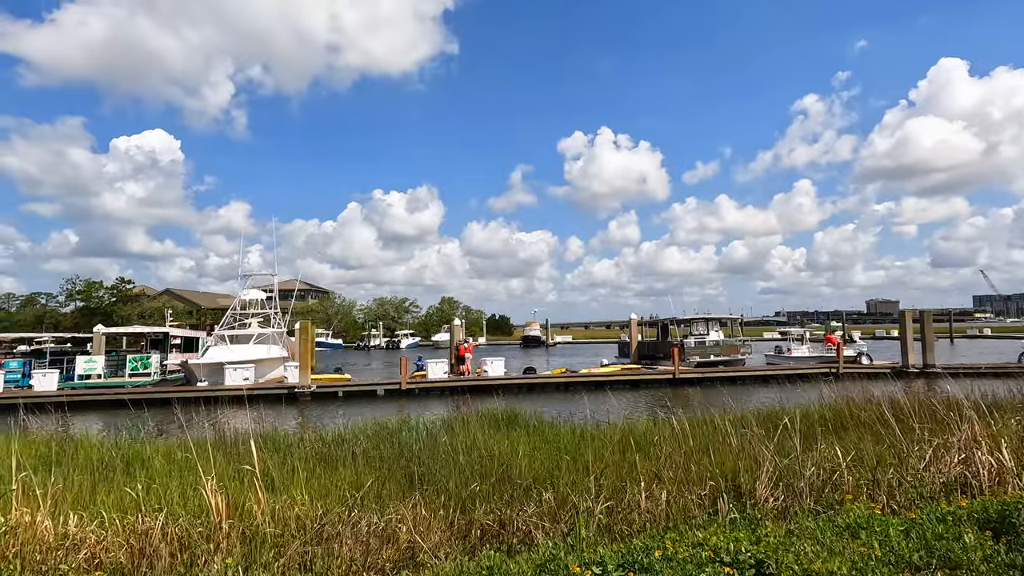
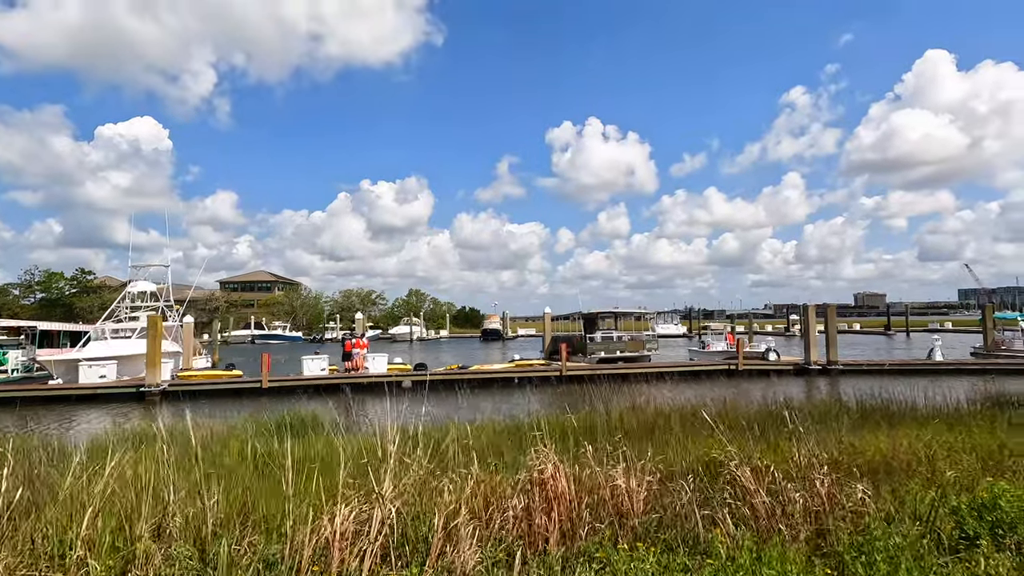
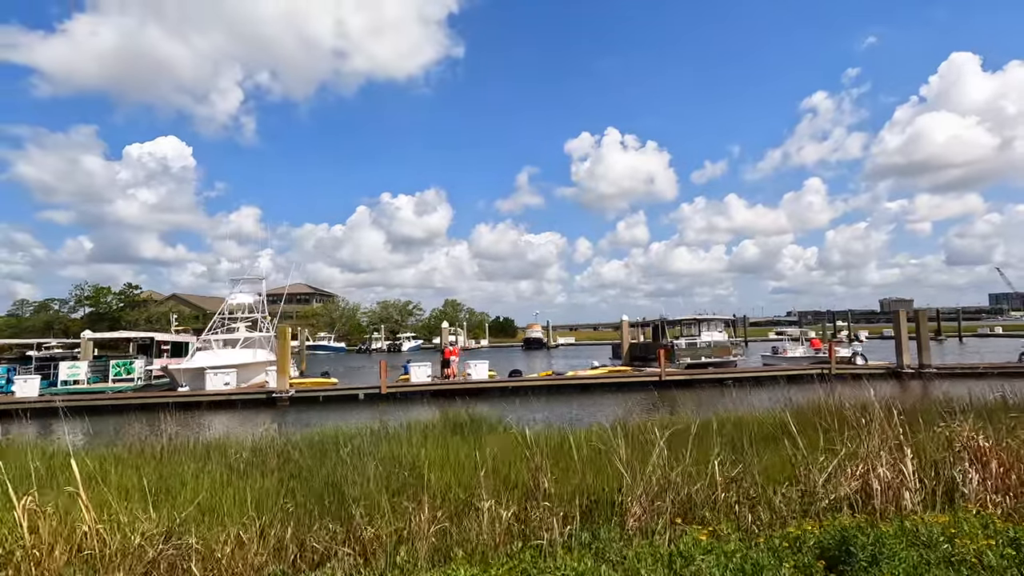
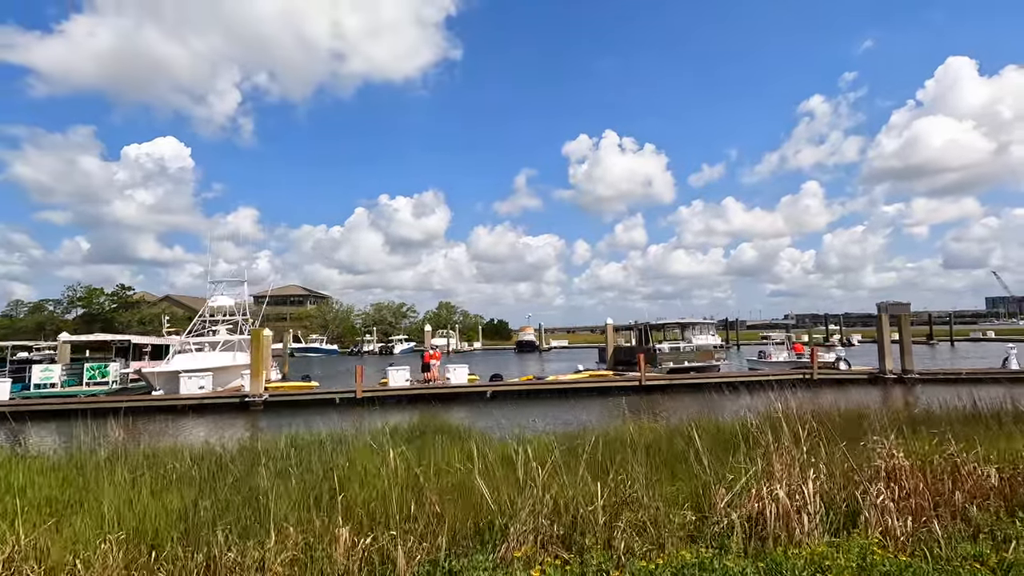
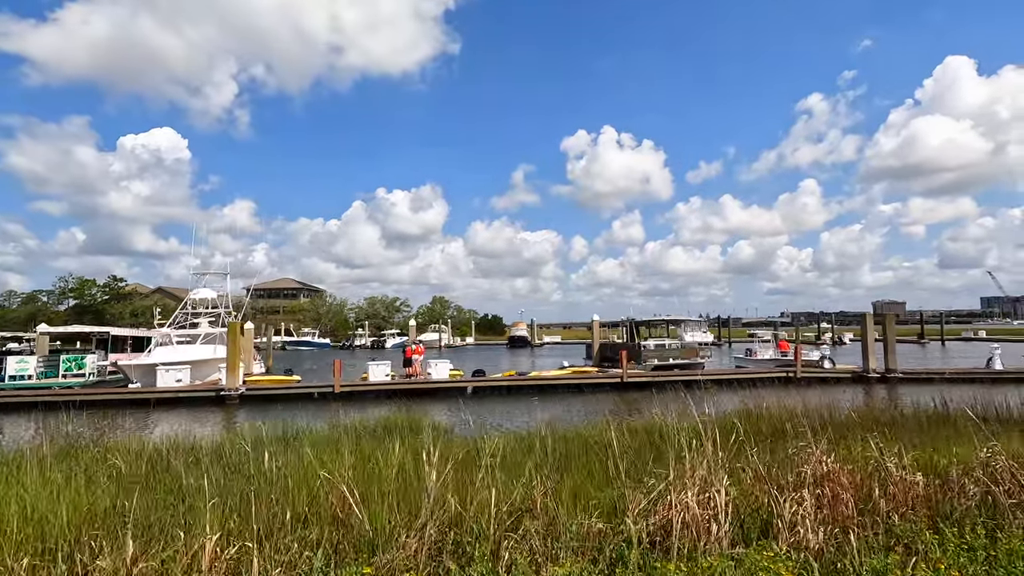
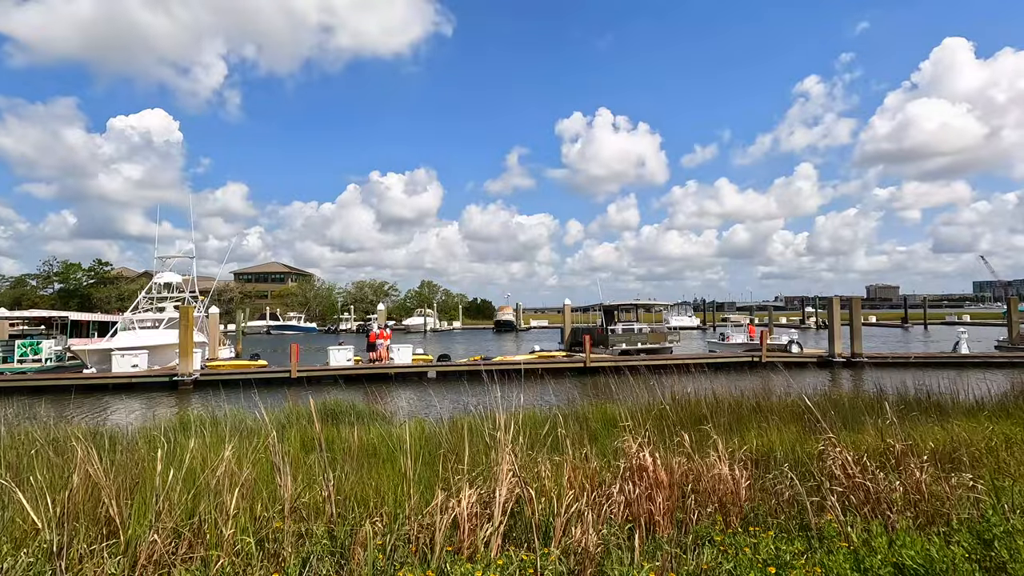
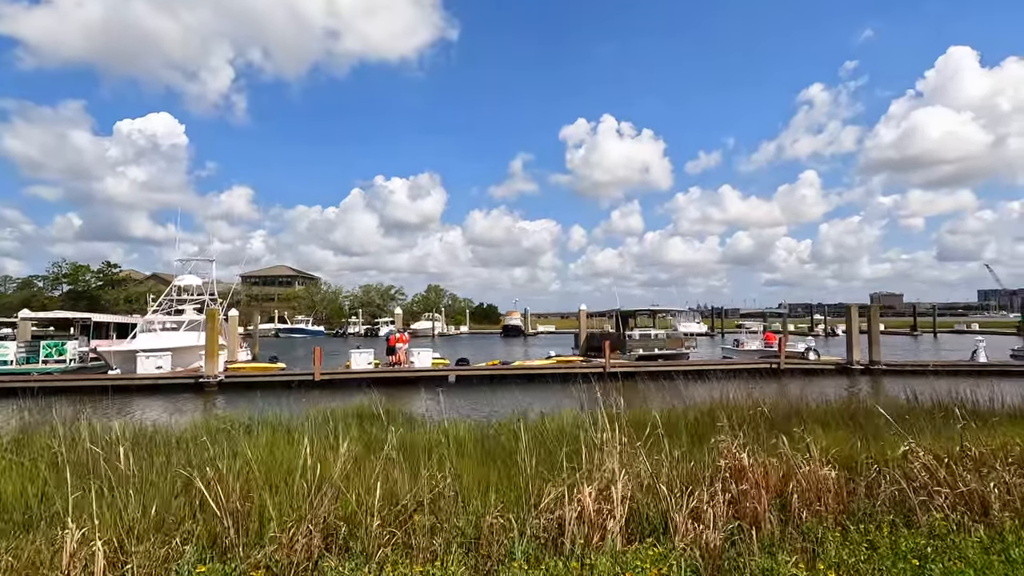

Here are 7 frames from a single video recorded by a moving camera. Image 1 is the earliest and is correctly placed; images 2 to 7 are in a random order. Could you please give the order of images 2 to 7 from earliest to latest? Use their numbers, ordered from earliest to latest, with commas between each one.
3, 4, 5, 7, 6, 2
